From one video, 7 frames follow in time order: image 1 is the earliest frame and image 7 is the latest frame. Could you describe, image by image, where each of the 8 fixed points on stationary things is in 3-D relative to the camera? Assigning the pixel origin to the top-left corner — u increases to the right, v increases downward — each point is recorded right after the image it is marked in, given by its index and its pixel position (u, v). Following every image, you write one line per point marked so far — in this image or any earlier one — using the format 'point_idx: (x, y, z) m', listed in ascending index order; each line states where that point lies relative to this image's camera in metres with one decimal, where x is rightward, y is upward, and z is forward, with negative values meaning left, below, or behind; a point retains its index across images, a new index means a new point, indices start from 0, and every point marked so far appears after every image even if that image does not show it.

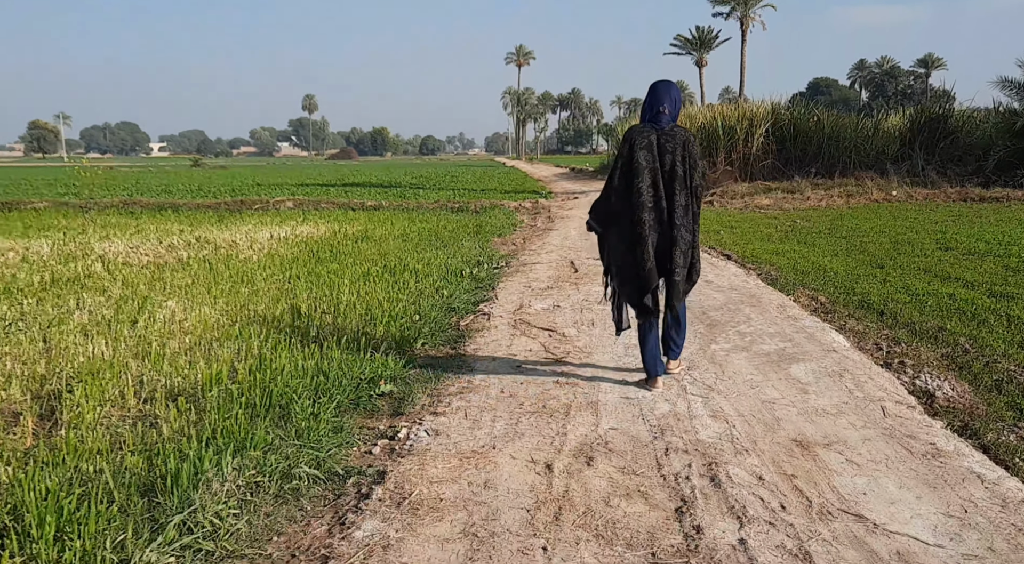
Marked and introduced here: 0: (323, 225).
0: (-4.2, +1.3, +16.5) m
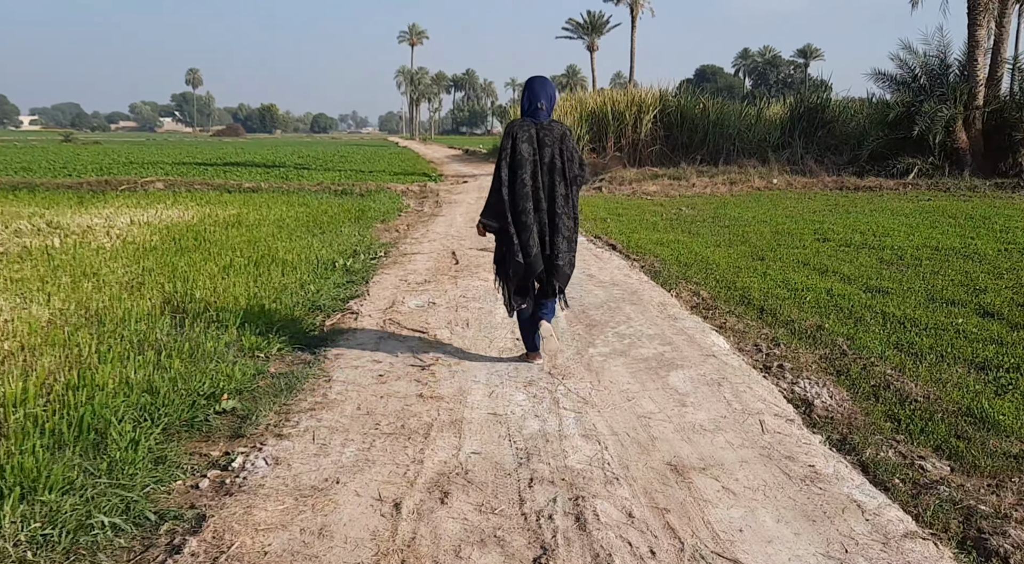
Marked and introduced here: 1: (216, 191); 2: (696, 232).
0: (-6.5, +1.5, +15.3) m
1: (-7.2, +2.2, +18.4) m
2: (+3.0, +0.8, +12.5) m
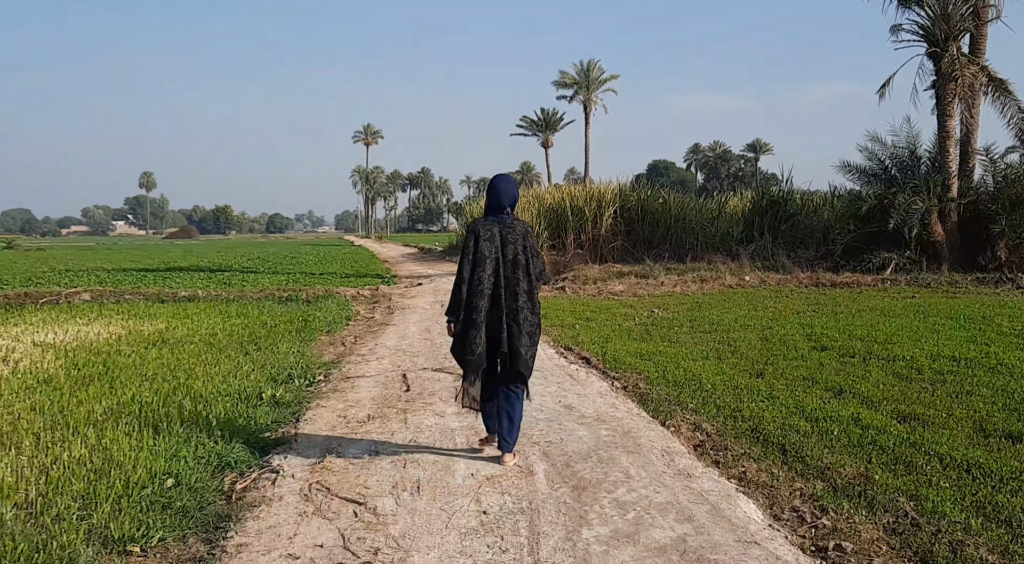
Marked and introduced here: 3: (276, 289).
0: (-7.3, -0.7, +13.6) m
1: (-8.2, -0.5, +16.8) m
2: (+2.4, -0.9, +11.3) m
3: (-6.1, -0.2, +19.6) m
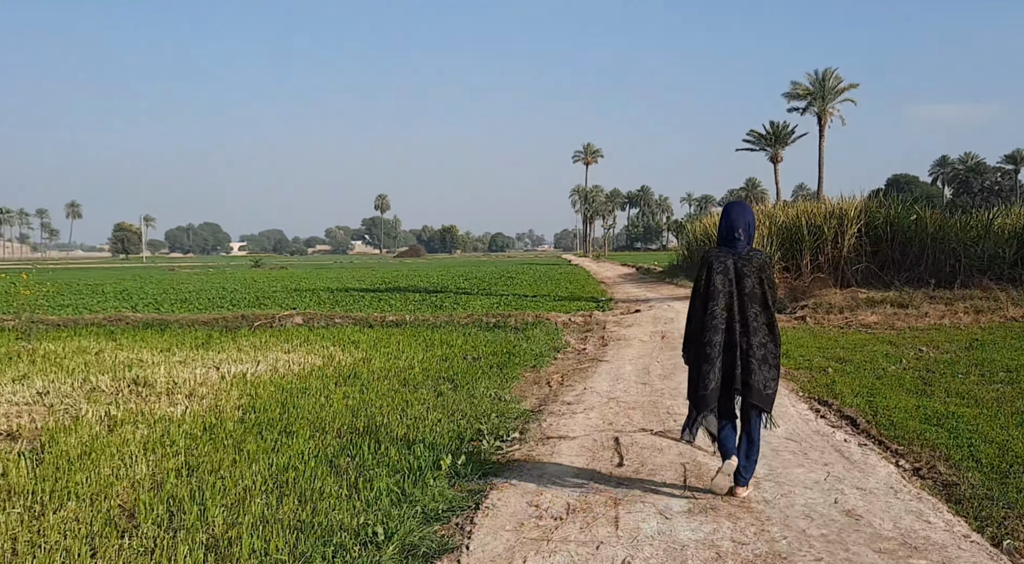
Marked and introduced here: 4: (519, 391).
0: (-3.5, -1.1, +13.3) m
1: (-3.5, -1.0, +16.6) m
2: (+5.2, -1.3, +8.4) m
3: (-0.7, -0.8, +18.8) m
4: (+0.1, -1.4, +9.6) m
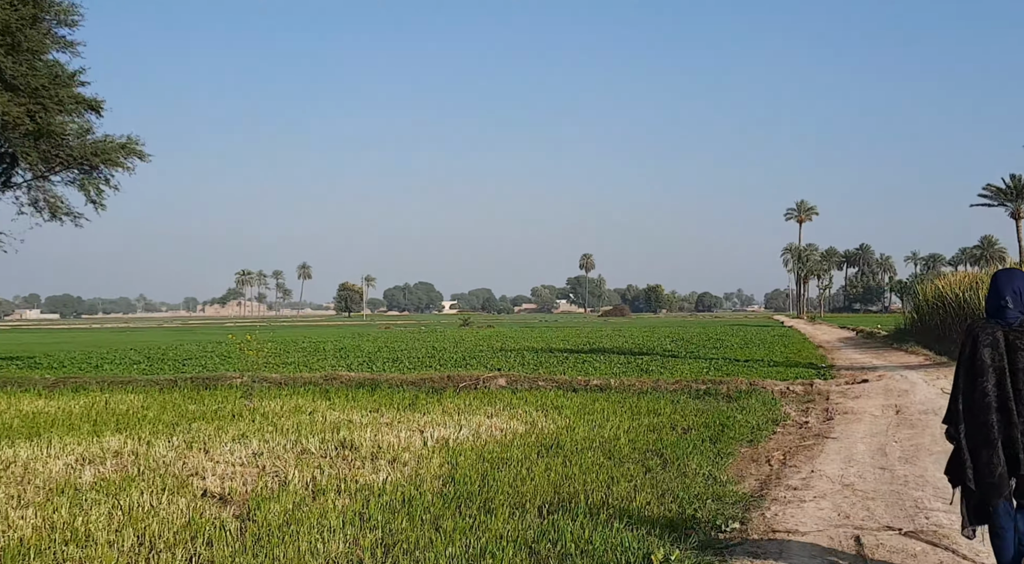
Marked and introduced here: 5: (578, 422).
0: (+0.1, -2.2, +13.2) m
1: (+1.0, -2.3, +16.3) m
2: (+7.2, -2.0, +6.2) m
3: (+4.2, -2.2, +17.7) m
4: (+2.5, -2.2, +8.7) m
5: (+1.0, -2.1, +11.5) m
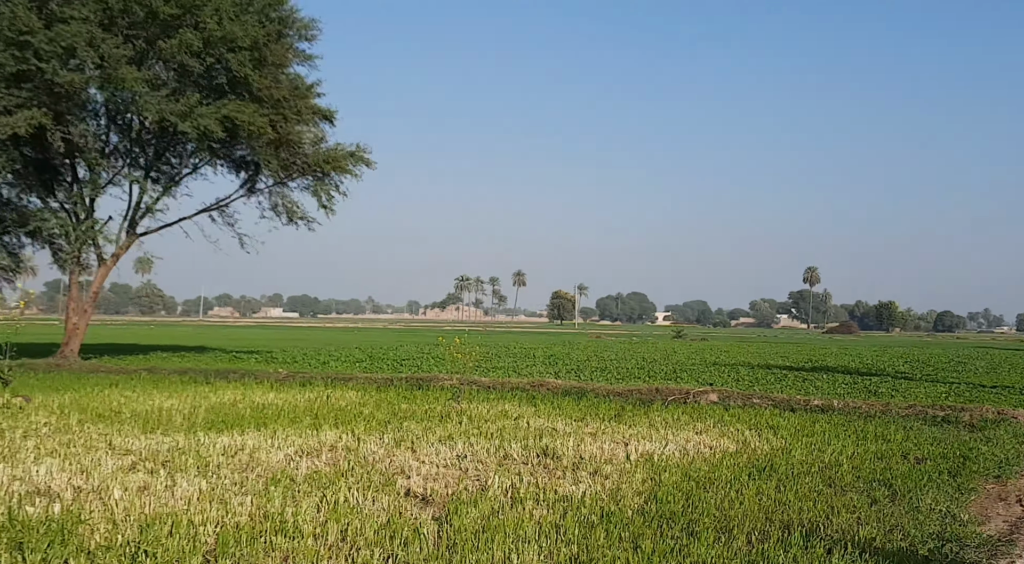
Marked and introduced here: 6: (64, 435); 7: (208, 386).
0: (+3.6, -2.4, +12.5) m
1: (+5.3, -2.5, +15.3) m
2: (+8.5, -2.2, +3.8) m
3: (+8.8, -2.6, +15.7) m
4: (+4.7, -2.3, +7.5) m
5: (+4.0, -2.3, +10.6) m
6: (-4.8, -1.7, +8.0) m
7: (-5.7, -2.0, +14.2) m
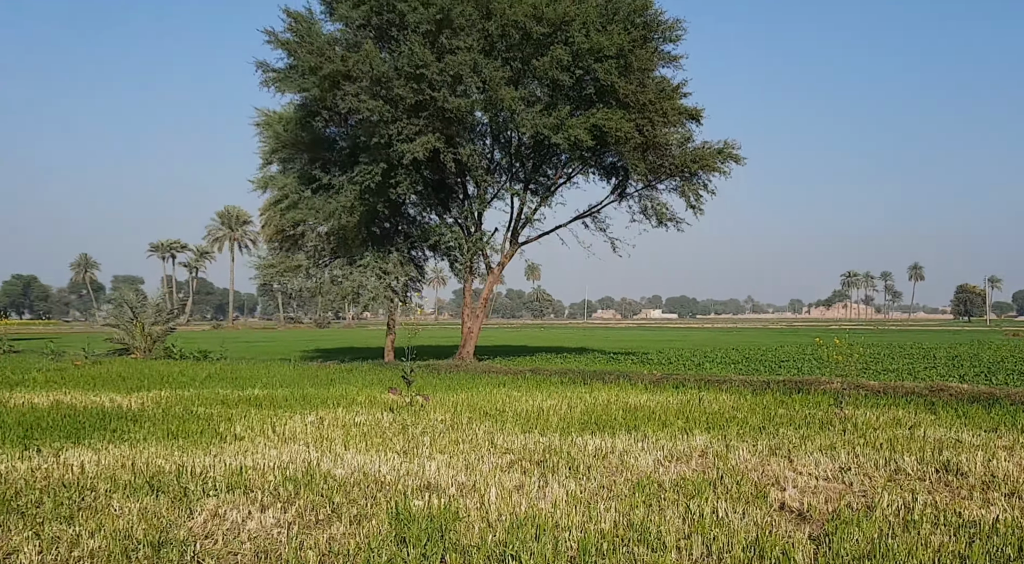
0: (+9.0, -2.2, +9.3) m
1: (+11.8, -2.3, +11.0) m
2: (+9.3, -1.9, -0.7) m
3: (+15.1, -2.2, +9.8) m
4: (+7.7, -2.1, +4.3) m
5: (+8.6, -2.1, +7.5) m
6: (-0.6, -1.8, +9.2) m
7: (+1.5, -2.1, +15.1) m
